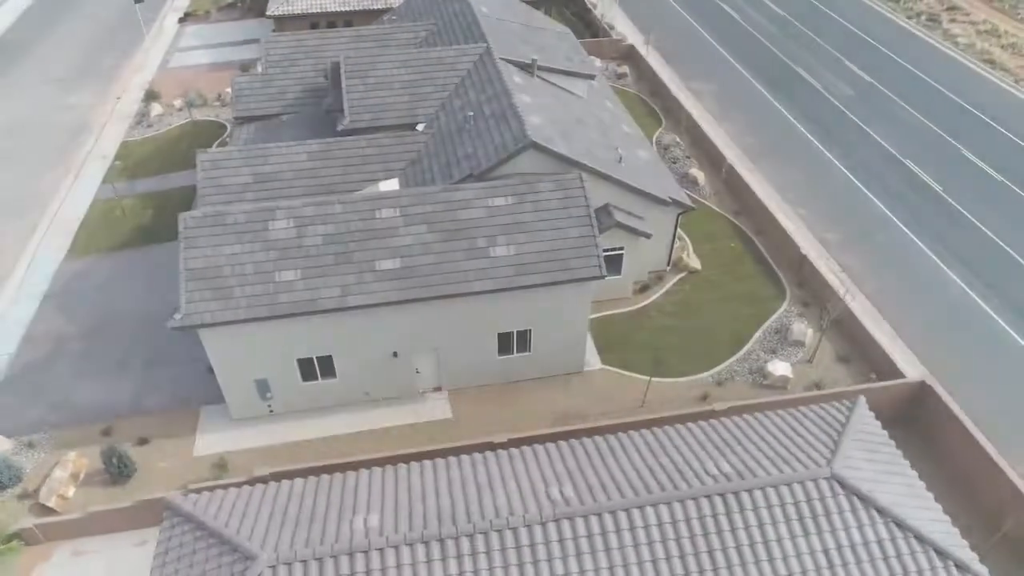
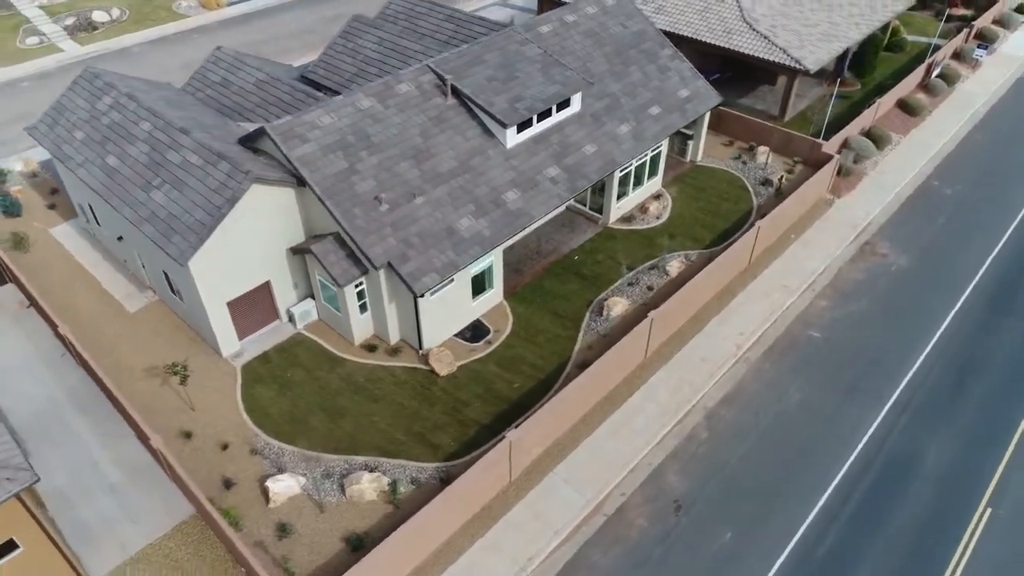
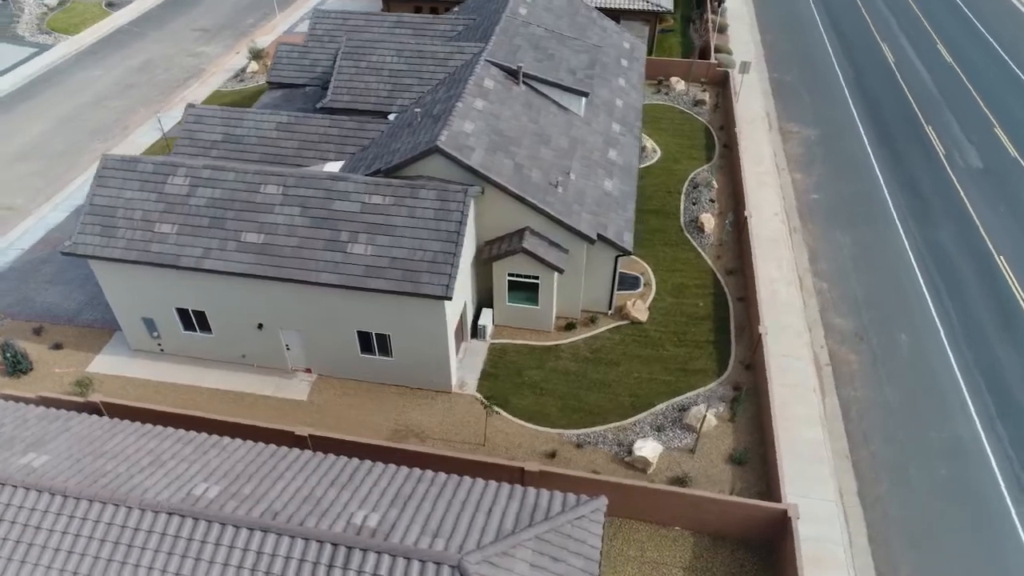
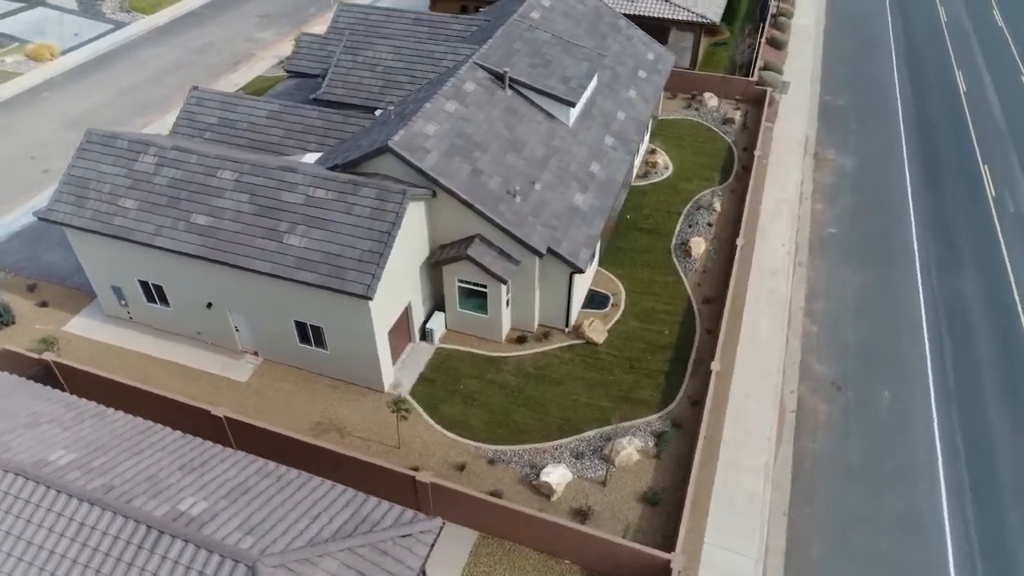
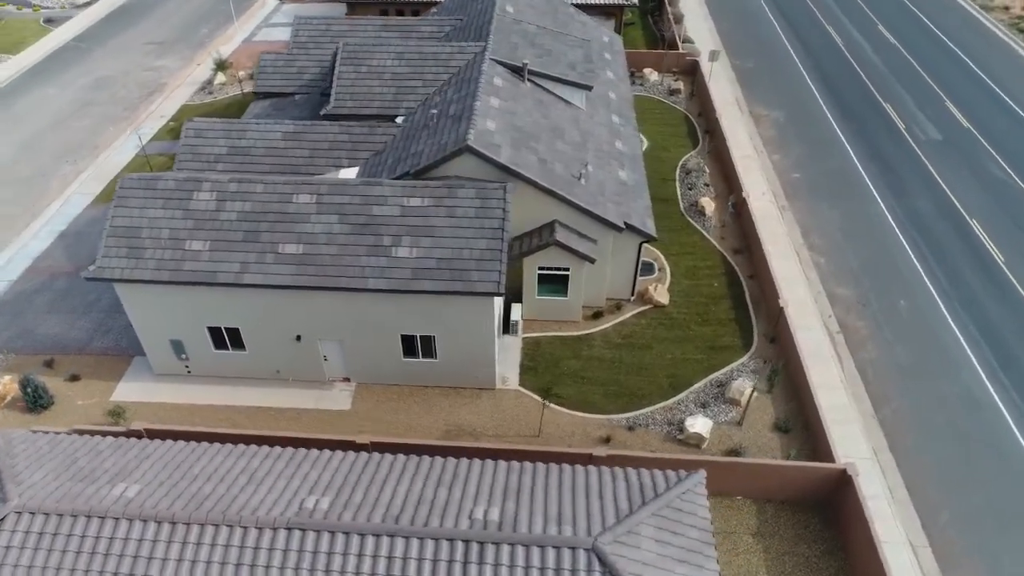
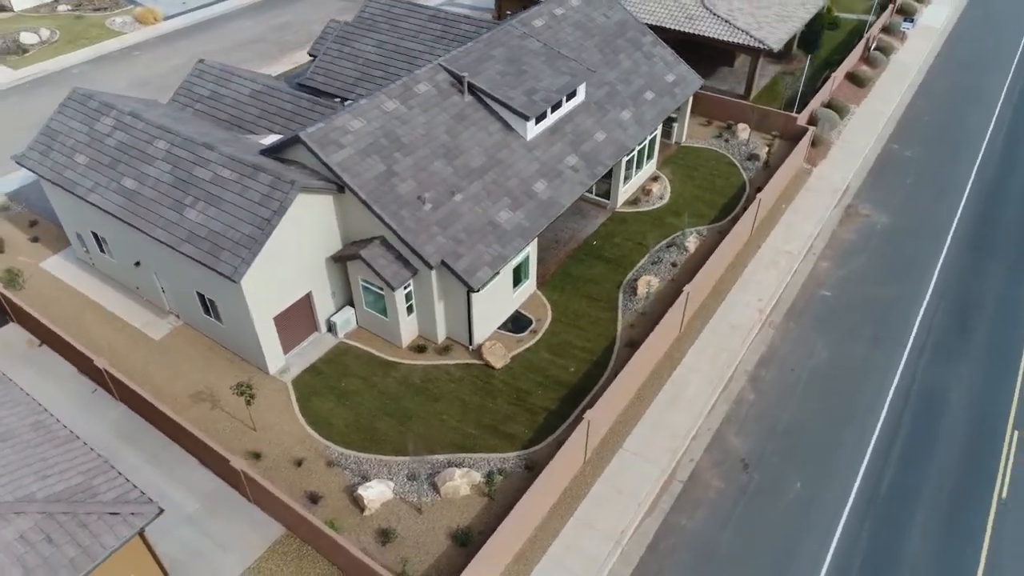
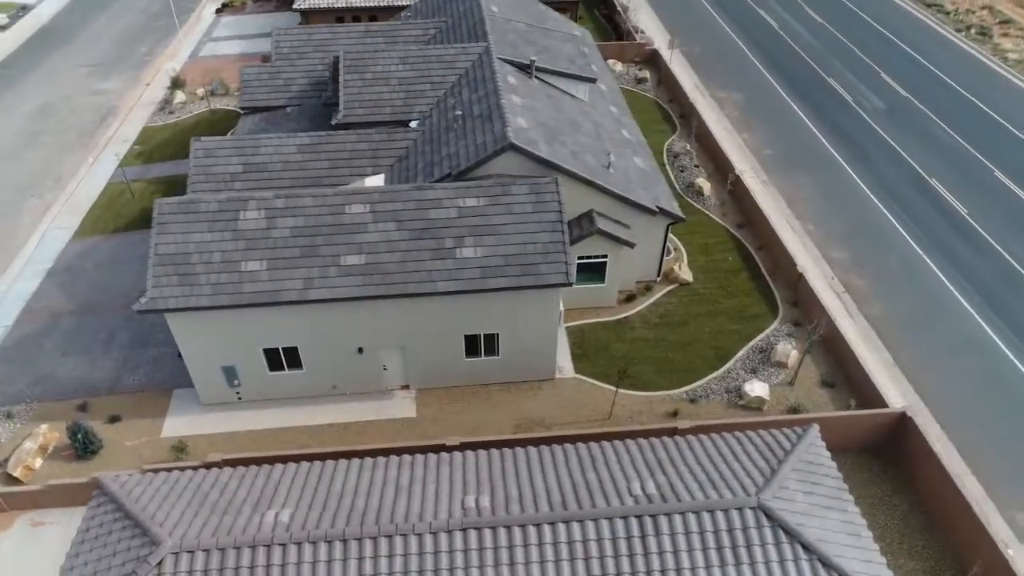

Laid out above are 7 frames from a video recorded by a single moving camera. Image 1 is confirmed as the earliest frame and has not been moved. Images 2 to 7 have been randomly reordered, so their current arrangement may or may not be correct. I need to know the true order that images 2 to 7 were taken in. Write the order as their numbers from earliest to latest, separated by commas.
7, 5, 3, 4, 6, 2
